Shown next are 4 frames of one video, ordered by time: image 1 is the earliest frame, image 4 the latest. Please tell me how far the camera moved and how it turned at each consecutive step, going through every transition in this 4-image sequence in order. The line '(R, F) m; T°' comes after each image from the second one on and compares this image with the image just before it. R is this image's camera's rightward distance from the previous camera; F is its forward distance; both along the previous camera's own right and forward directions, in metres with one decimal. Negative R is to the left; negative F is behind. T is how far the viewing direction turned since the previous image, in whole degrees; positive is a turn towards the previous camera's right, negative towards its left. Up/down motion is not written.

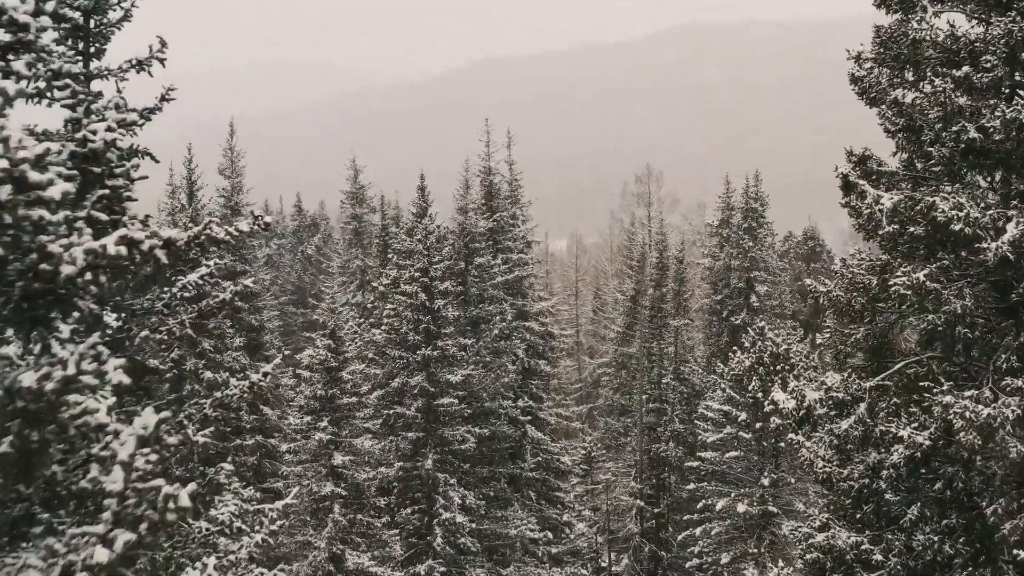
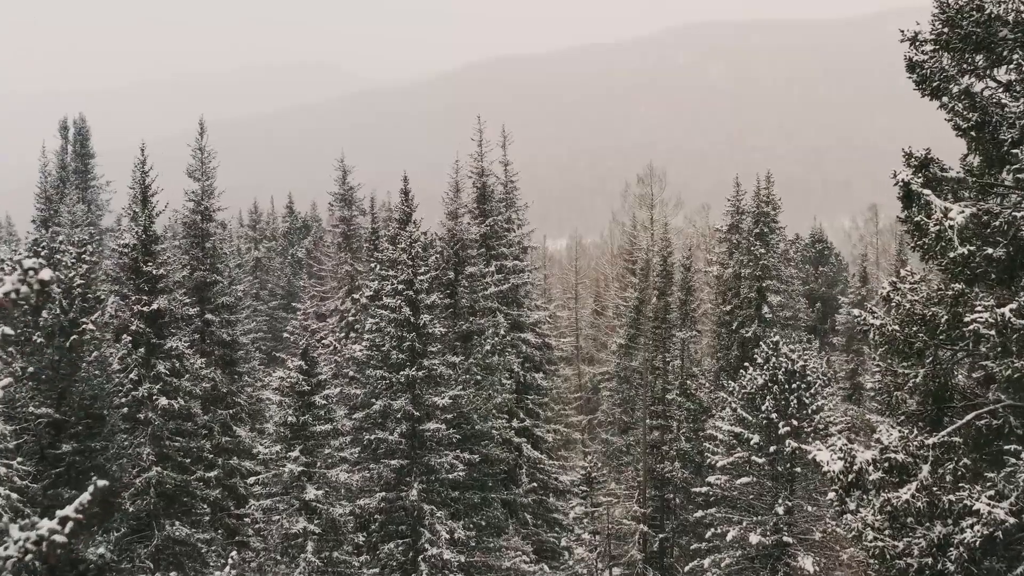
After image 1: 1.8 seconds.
(+0.3, +1.6) m; 0°
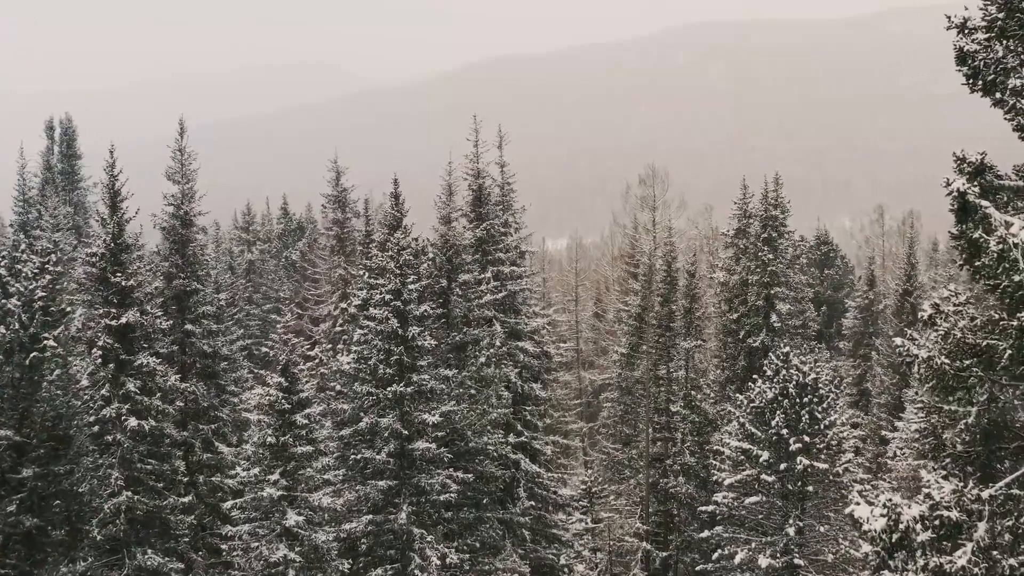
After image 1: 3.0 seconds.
(+0.1, +1.0) m; 0°
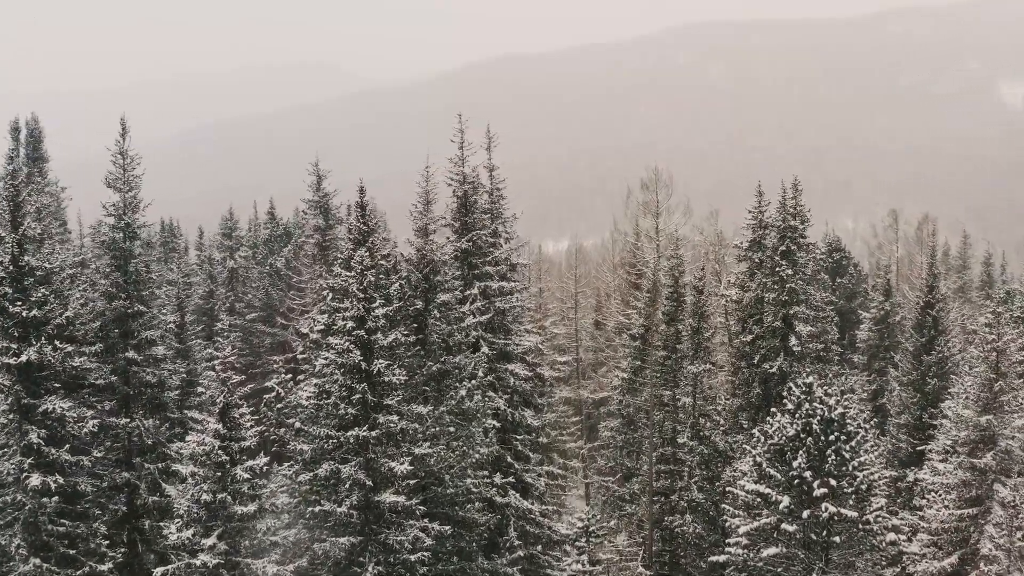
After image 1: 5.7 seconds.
(+0.5, +2.2) m; 0°
